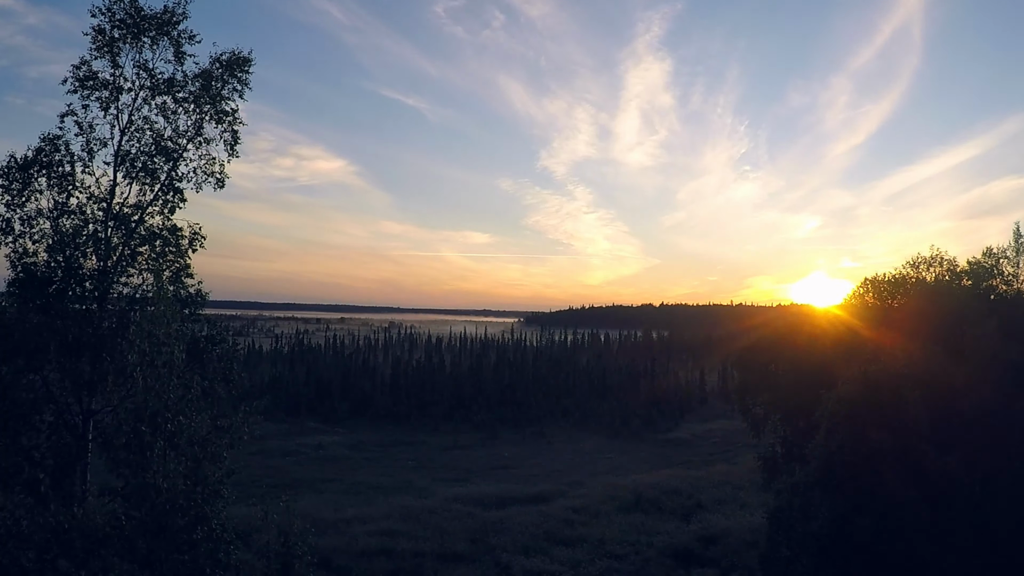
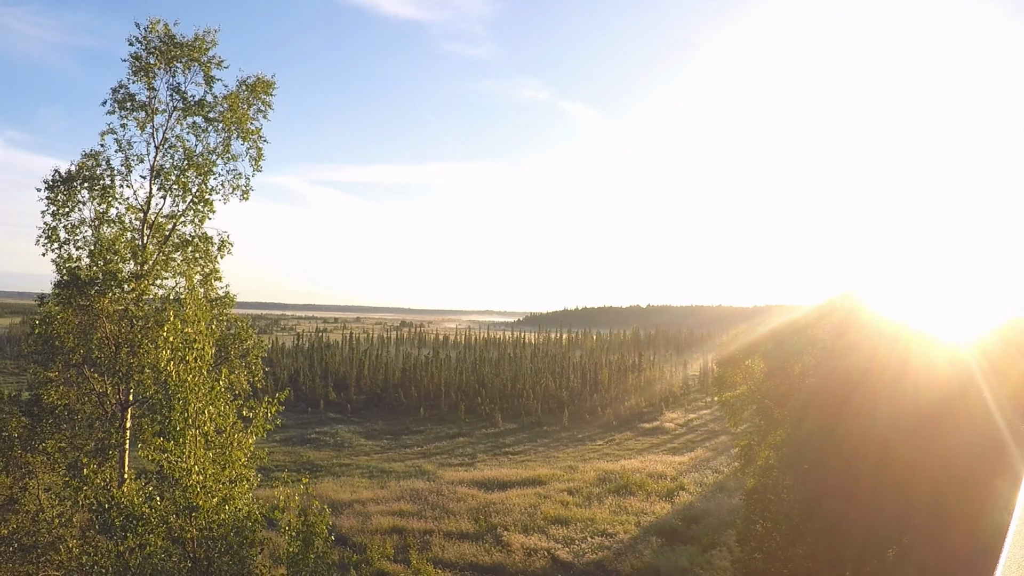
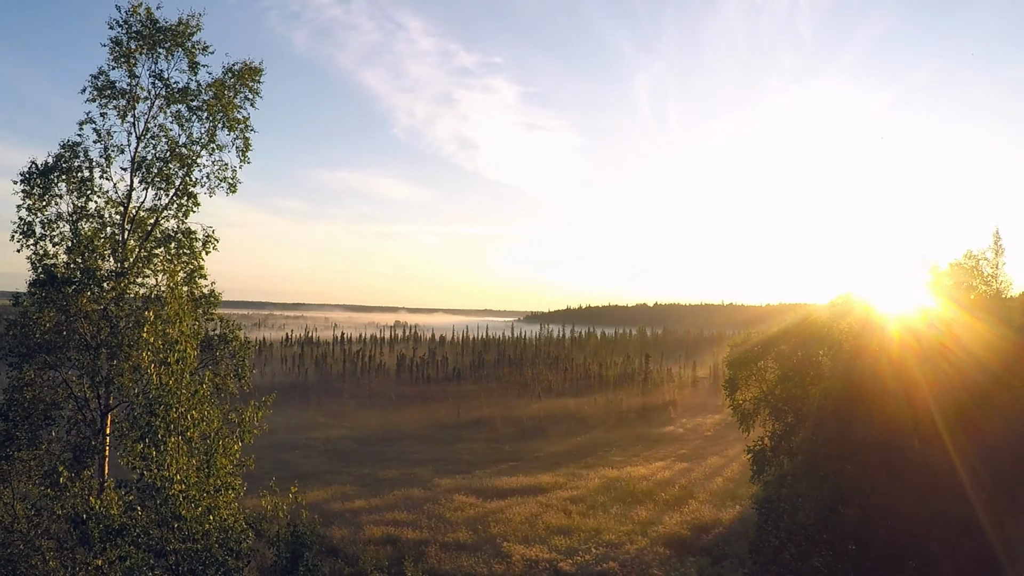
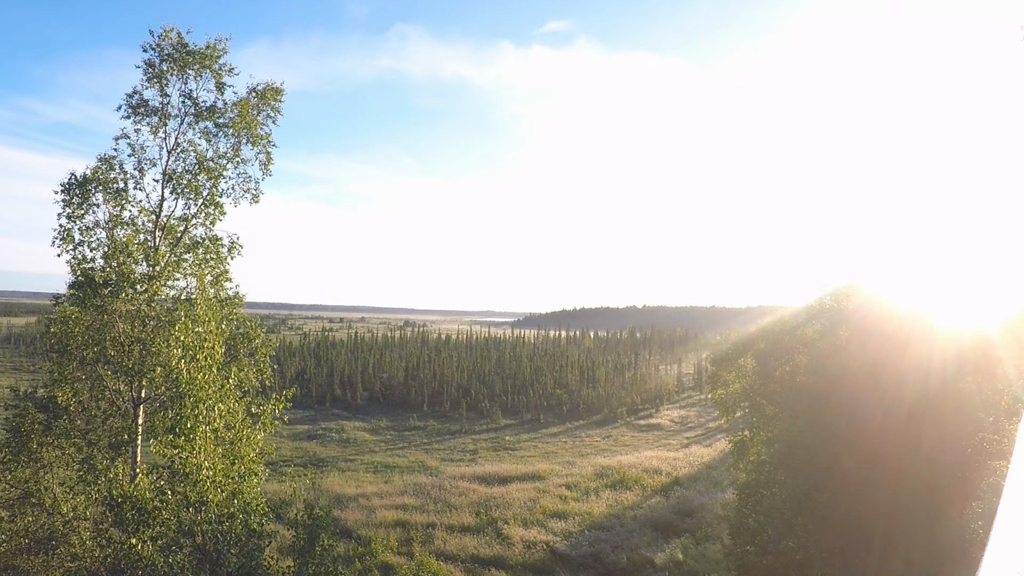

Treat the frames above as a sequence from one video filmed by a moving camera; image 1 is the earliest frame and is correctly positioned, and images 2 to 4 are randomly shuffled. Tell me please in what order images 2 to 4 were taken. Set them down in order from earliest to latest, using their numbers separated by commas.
3, 2, 4
